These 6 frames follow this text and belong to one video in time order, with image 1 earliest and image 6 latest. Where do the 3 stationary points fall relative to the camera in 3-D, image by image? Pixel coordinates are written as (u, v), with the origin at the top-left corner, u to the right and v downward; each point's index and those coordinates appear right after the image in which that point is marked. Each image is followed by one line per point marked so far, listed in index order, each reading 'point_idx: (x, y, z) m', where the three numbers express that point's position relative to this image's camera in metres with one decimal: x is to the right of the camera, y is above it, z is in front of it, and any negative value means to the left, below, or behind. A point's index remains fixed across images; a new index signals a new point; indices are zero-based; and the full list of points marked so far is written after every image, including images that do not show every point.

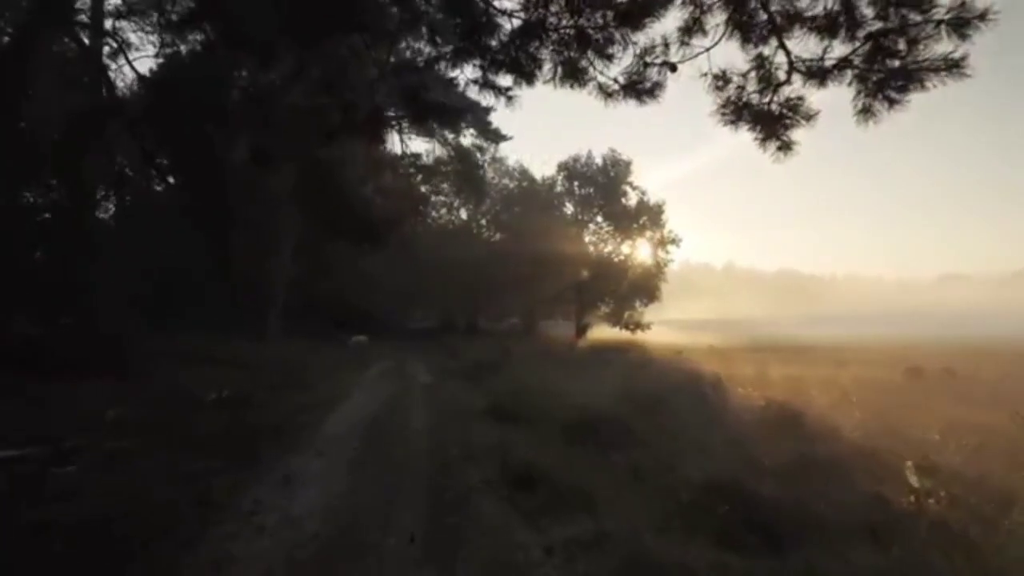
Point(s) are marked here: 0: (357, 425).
0: (-2.9, -2.7, +17.8) m
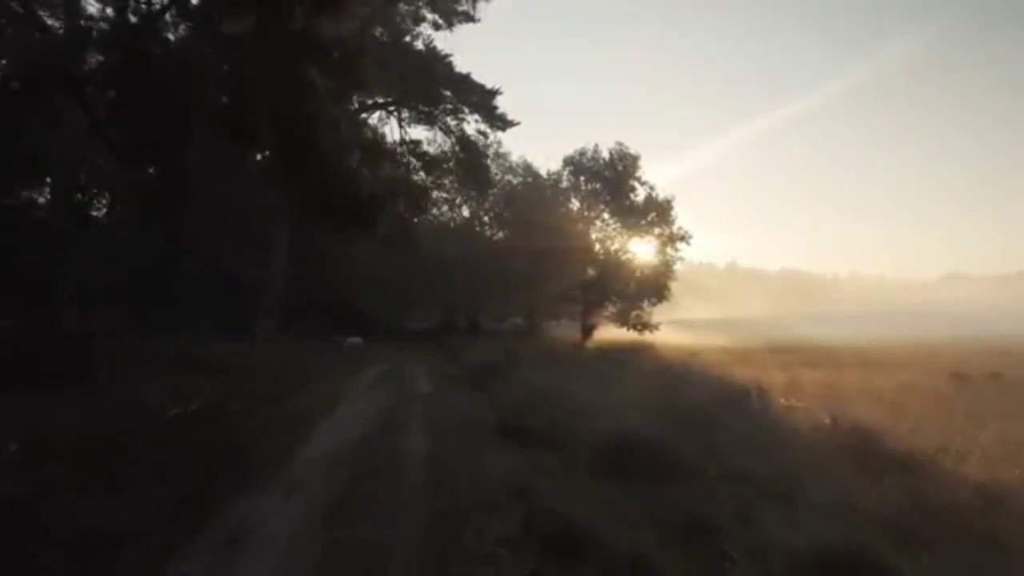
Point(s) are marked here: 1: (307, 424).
0: (-2.7, -2.7, +15.1) m
1: (-3.9, -2.6, +17.3) m
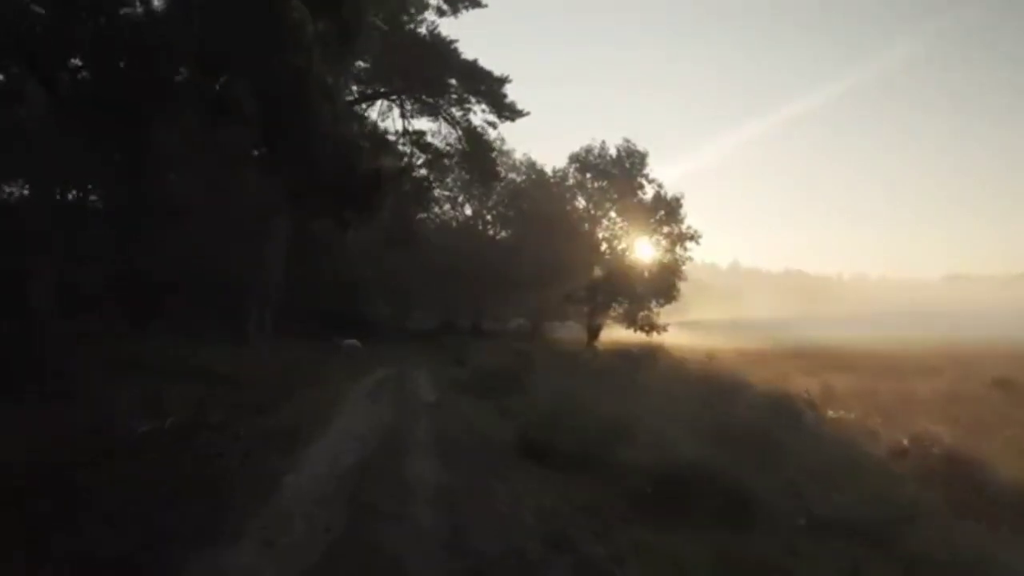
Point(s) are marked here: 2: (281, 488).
0: (-2.4, -2.6, +13.2) m
1: (-3.6, -2.6, +15.4) m
2: (-3.1, -2.7, +12.5) m
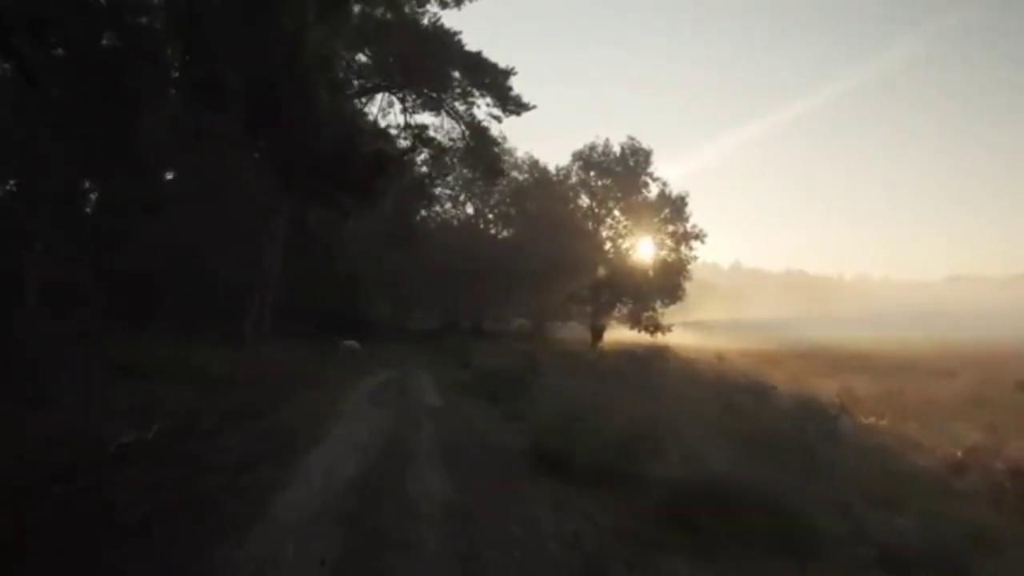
0: (-2.2, -2.6, +12.2) m
1: (-3.4, -2.5, +14.3) m
2: (-2.9, -2.6, +11.5) m
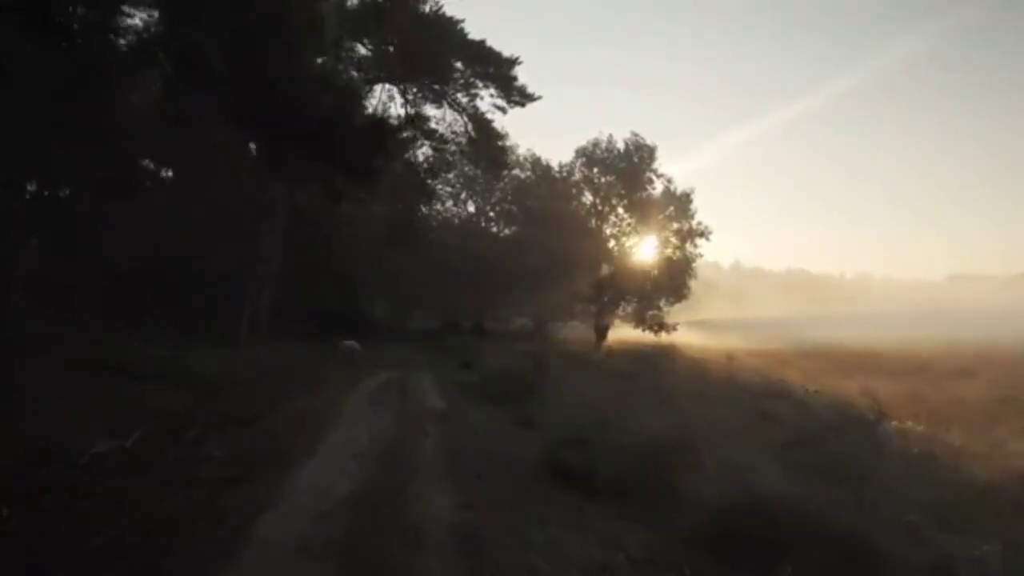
0: (-2.1, -2.5, +11.1) m
1: (-3.2, -2.5, +13.2) m
2: (-2.7, -2.6, +10.4) m
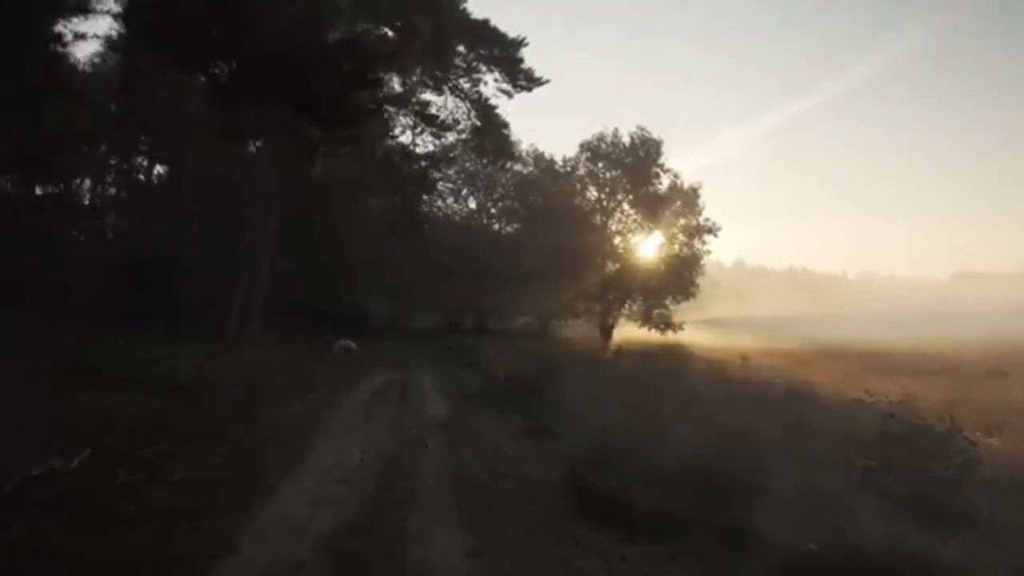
0: (-1.9, -2.5, +9.3) m
1: (-3.0, -2.4, +11.4) m
2: (-2.6, -2.5, +8.6) m
